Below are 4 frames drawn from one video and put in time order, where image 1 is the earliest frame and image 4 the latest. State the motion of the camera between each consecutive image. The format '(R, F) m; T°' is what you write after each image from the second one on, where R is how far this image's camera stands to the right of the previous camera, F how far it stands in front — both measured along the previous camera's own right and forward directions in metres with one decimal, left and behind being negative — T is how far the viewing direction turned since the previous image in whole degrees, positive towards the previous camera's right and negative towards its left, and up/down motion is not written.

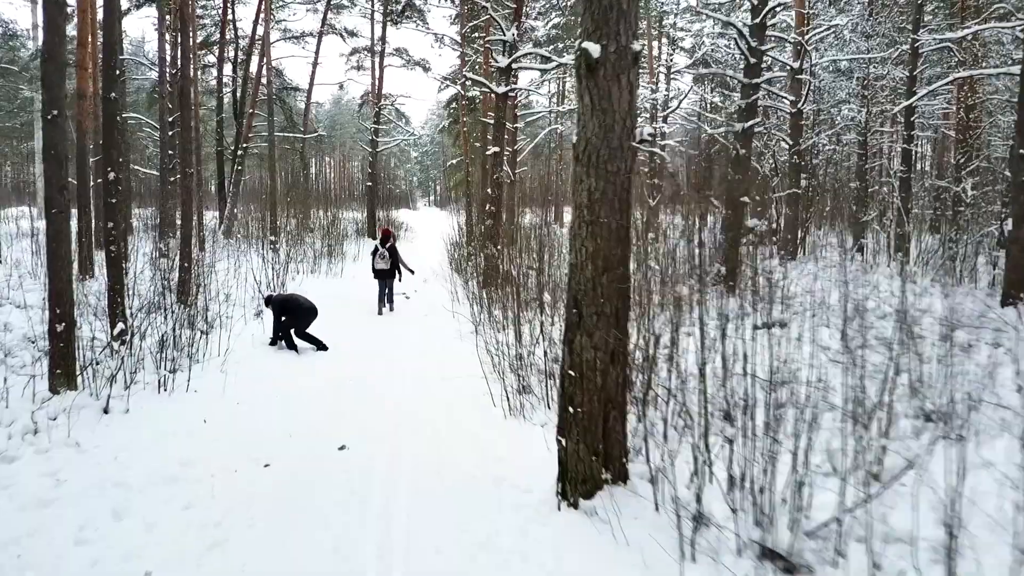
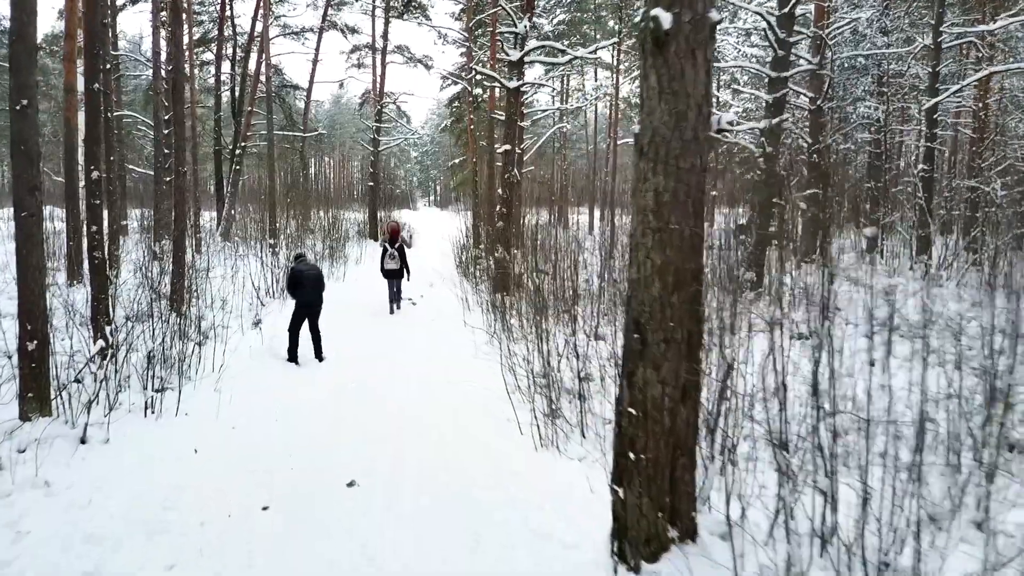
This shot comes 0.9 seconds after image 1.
(-0.2, +0.6) m; 0°
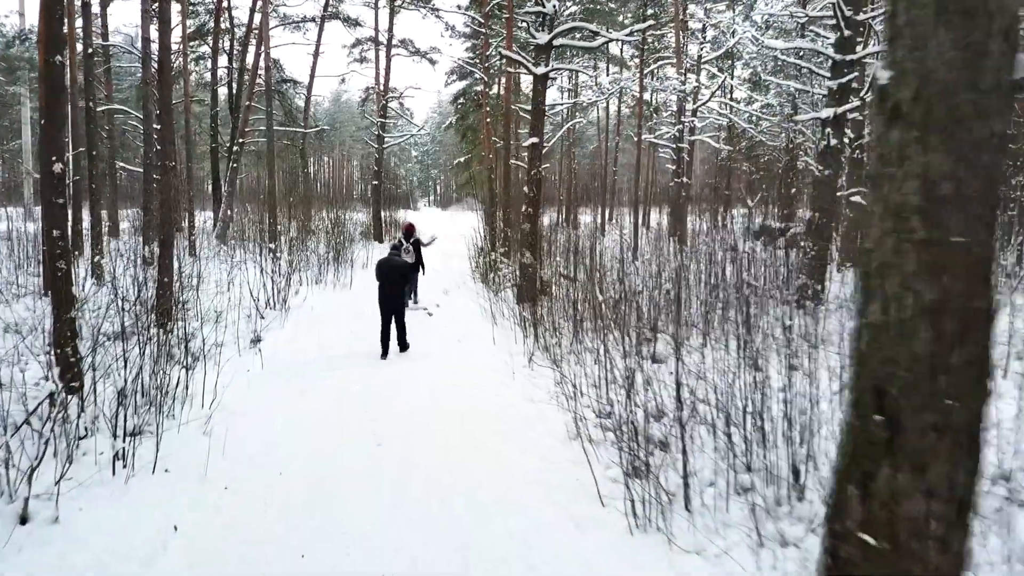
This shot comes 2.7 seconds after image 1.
(-0.4, +1.1) m; 0°
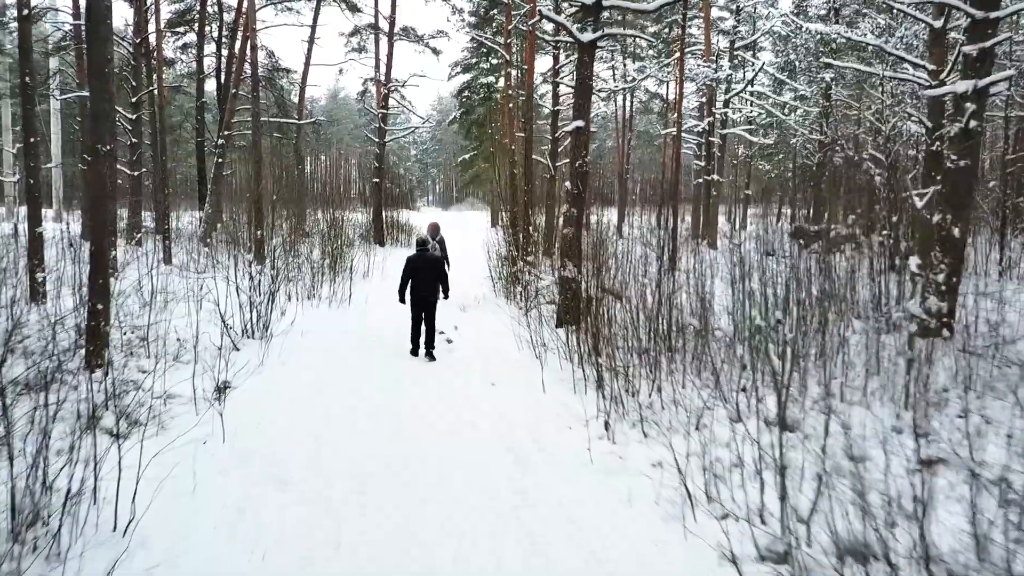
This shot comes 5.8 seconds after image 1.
(-0.4, +1.8) m; 0°
